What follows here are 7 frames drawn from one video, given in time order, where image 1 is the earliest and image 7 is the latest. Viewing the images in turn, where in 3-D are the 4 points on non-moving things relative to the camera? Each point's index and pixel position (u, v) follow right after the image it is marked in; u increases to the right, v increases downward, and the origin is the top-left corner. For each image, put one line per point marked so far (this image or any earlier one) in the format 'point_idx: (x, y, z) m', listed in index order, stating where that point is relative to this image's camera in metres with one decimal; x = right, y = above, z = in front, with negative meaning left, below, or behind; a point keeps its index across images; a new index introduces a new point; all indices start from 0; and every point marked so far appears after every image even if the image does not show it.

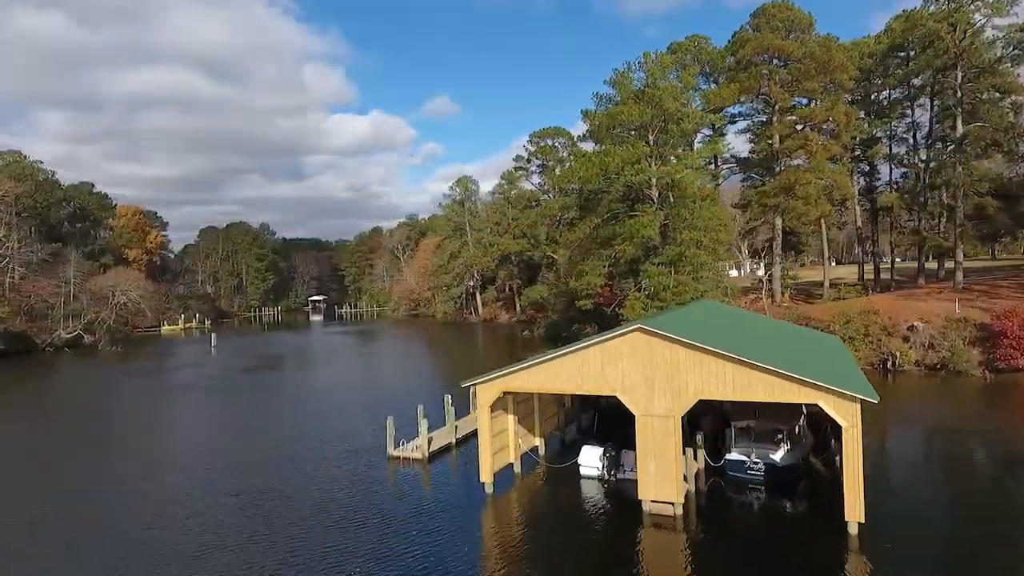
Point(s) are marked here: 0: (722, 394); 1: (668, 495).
0: (+3.4, -1.7, +16.0) m
1: (+2.6, -3.5, +16.5) m
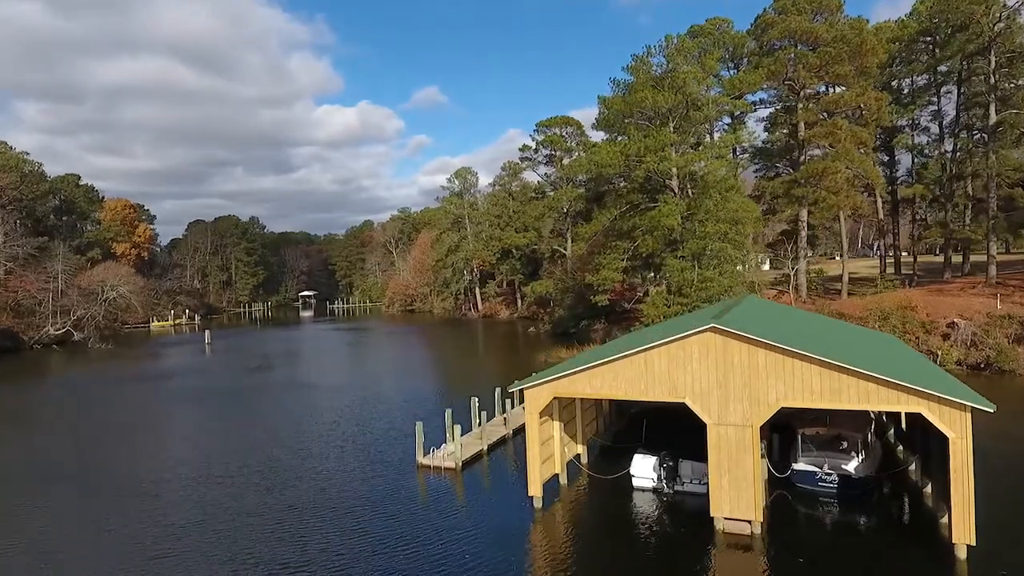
0: (+4.3, -1.7, +14.5) m
1: (+3.5, -3.4, +15.0) m
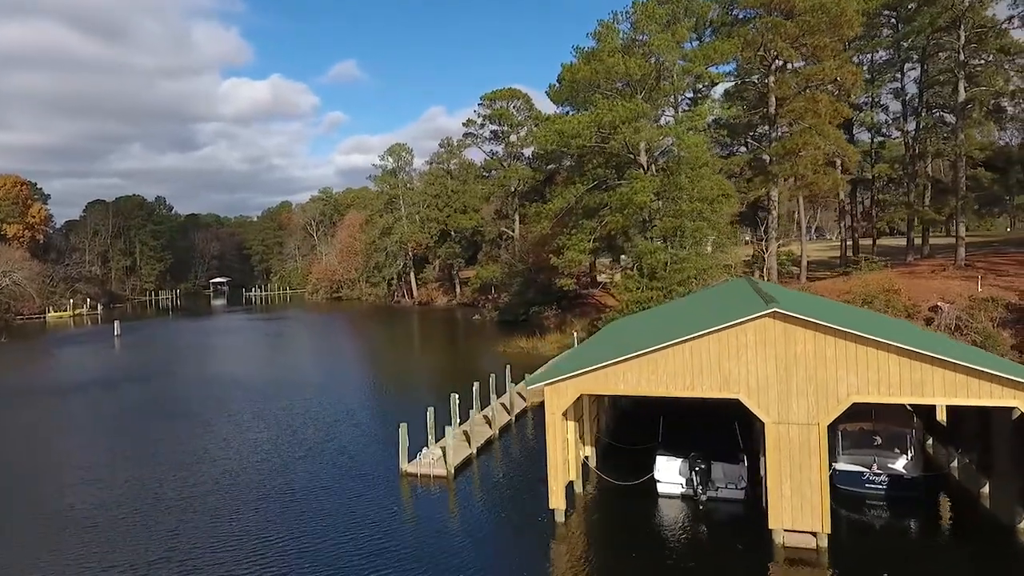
0: (+4.8, -1.4, +12.7) m
1: (+3.9, -3.1, +13.1) m
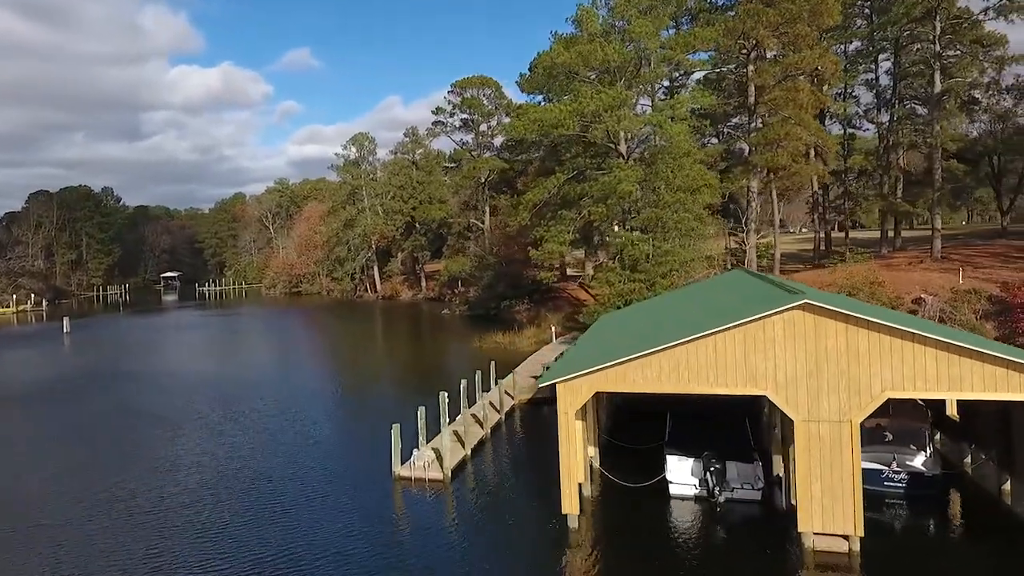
0: (+5.0, -1.2, +12.1) m
1: (+4.1, -3.0, +12.5) m
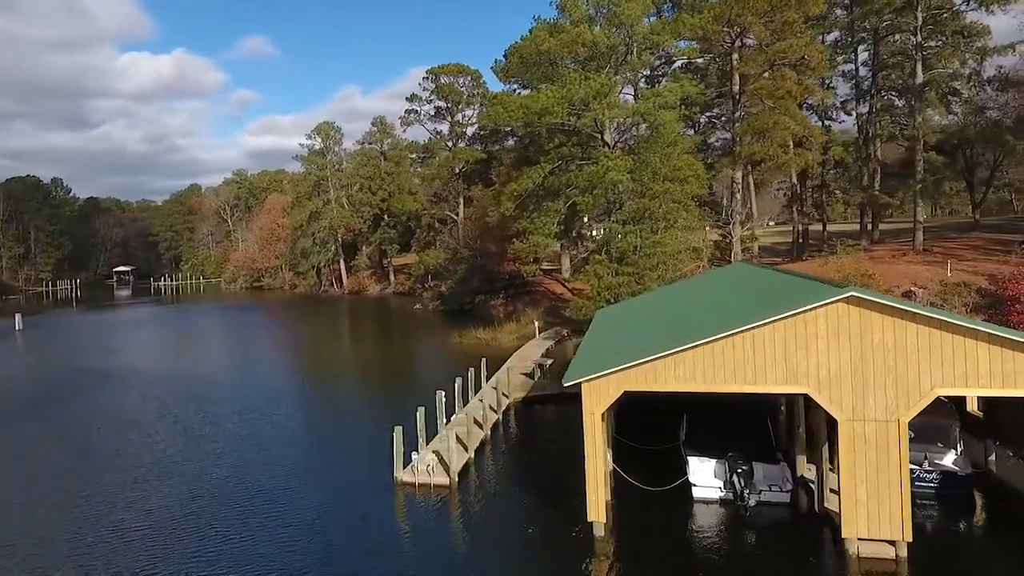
0: (+5.4, -1.1, +11.4) m
1: (+4.5, -2.9, +11.8) m
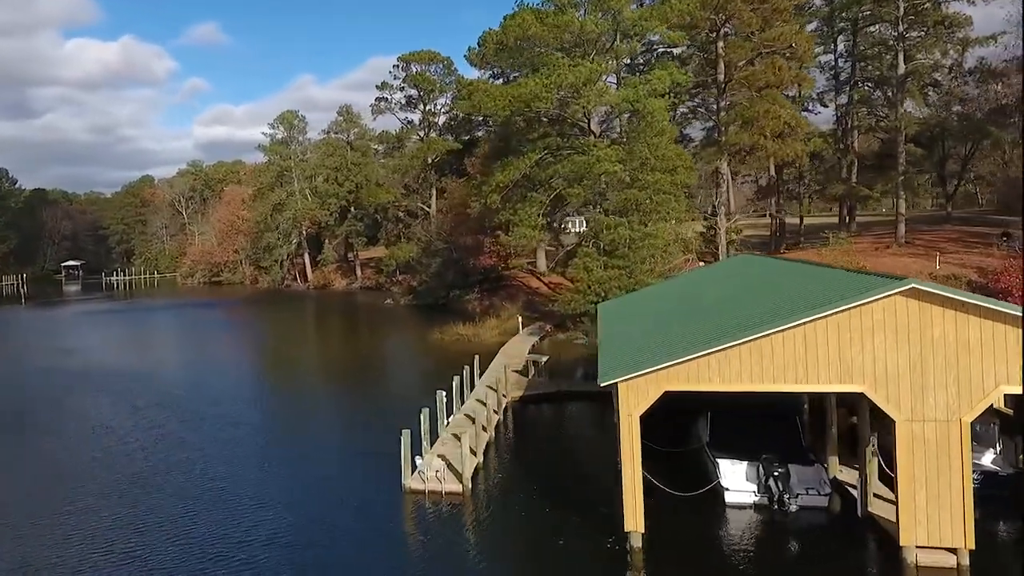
0: (+5.8, -1.0, +10.8) m
1: (+4.9, -2.8, +11.1) m
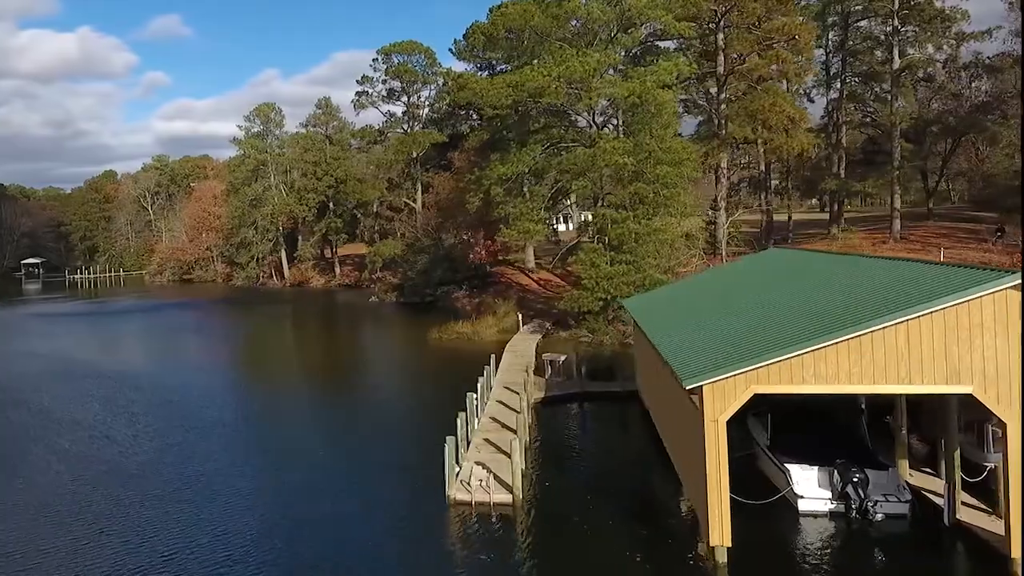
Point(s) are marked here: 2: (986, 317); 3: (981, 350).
0: (+6.6, -1.0, +10.3) m
1: (+5.7, -2.7, +10.6) m
2: (+4.9, -0.3, +10.5) m
3: (+4.9, -0.7, +10.5) m
